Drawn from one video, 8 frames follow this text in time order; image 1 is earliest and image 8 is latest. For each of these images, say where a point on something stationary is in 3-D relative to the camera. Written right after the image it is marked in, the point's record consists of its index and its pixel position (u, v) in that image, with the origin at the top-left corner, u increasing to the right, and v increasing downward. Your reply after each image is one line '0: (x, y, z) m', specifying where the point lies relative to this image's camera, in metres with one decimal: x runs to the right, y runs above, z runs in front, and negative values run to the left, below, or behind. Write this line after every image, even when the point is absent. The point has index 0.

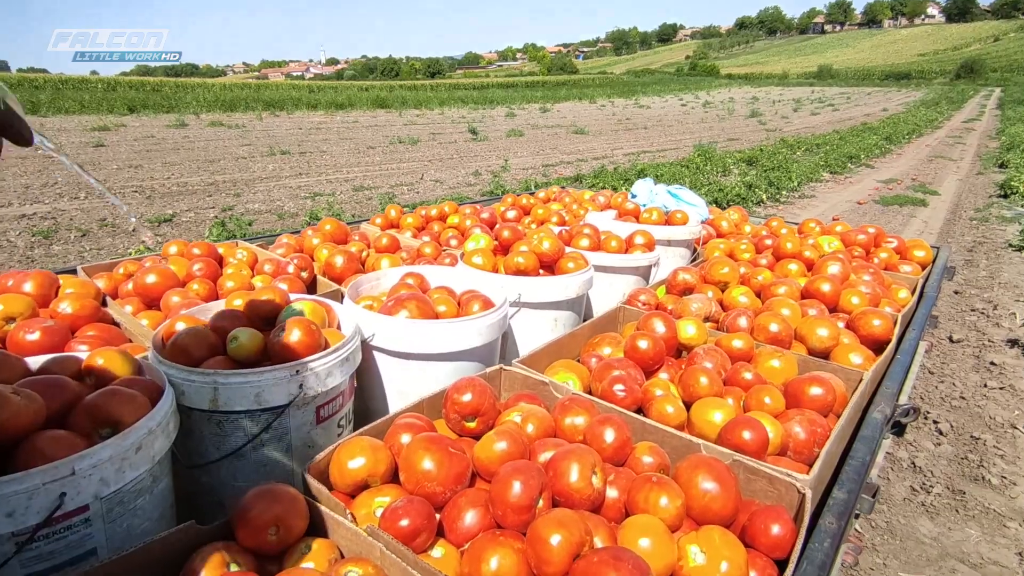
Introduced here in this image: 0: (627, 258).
0: (+1.0, +0.3, +5.3) m
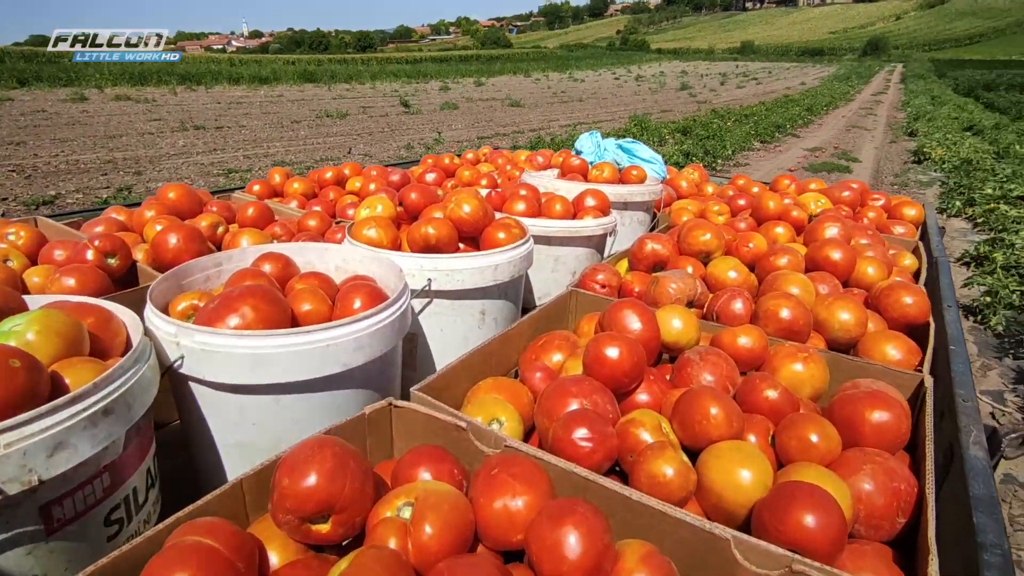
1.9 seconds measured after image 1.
0: (+0.4, +0.4, +4.0) m
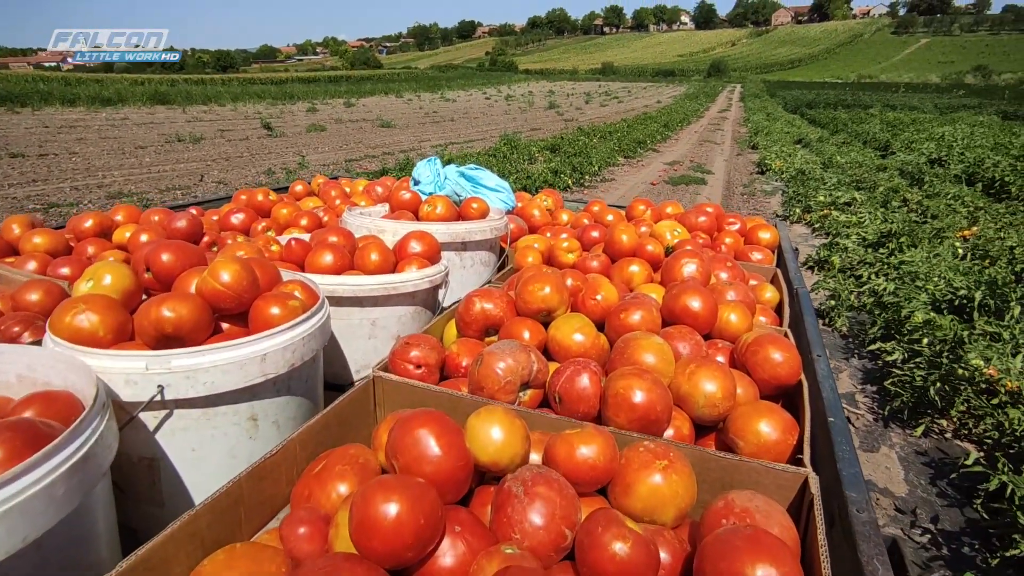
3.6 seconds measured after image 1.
0: (-0.6, 0.0, +3.2) m
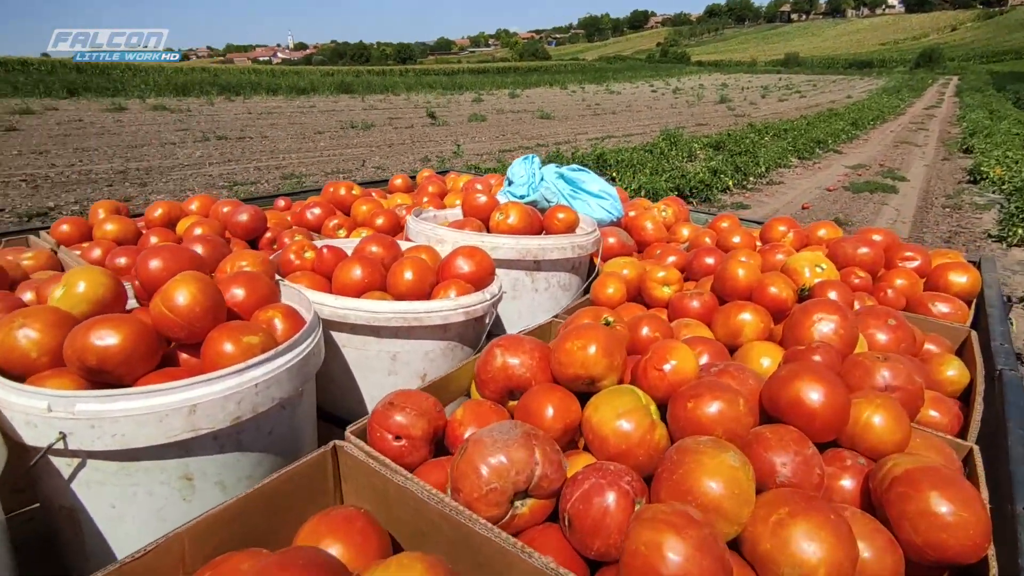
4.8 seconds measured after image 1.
0: (-0.4, -0.1, +2.6) m
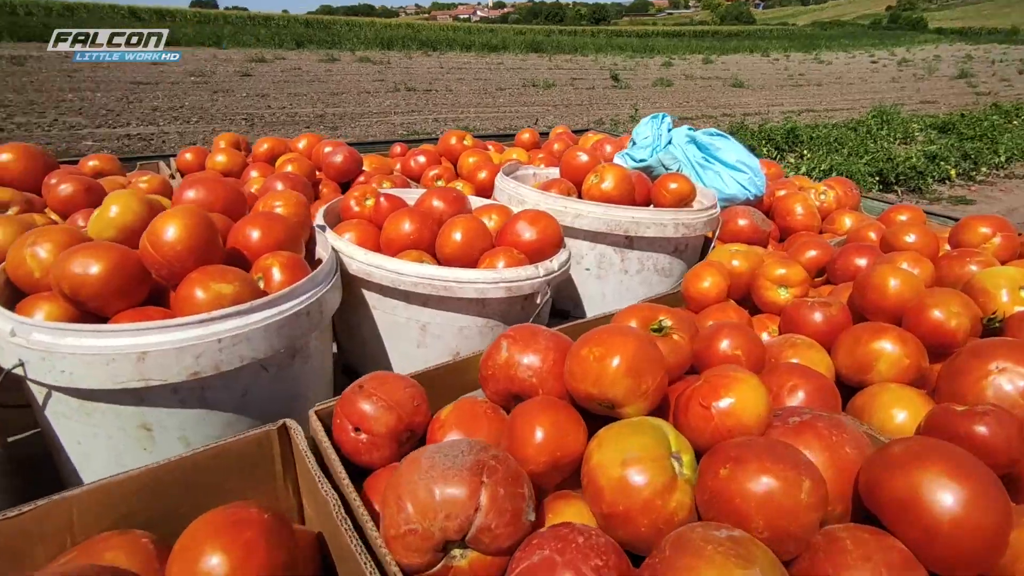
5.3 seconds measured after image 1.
0: (-0.2, 0.0, +2.2) m
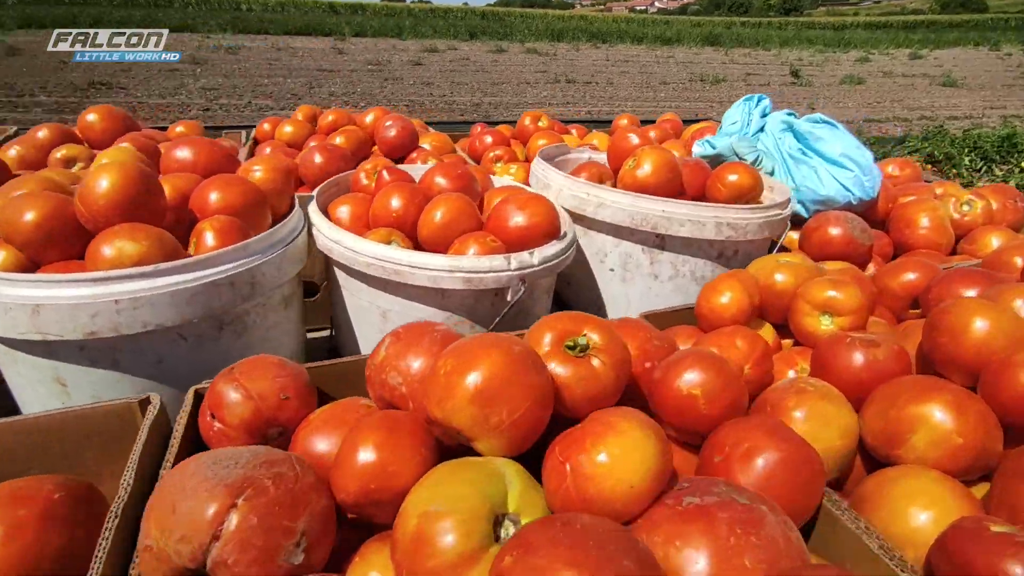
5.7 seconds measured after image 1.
0: (-0.4, +0.1, +2.0) m
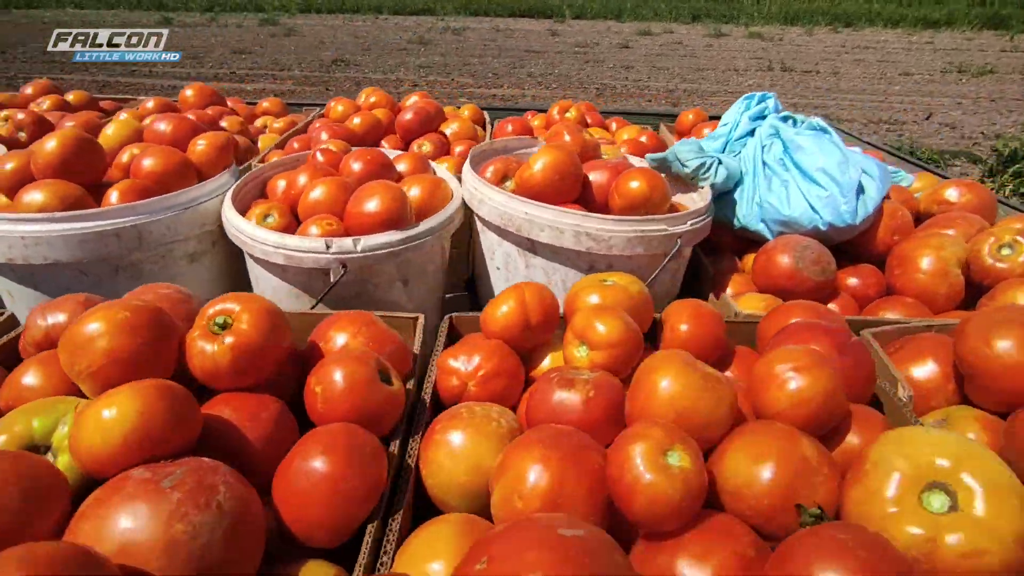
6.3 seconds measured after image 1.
0: (-1.0, +0.2, +2.2) m
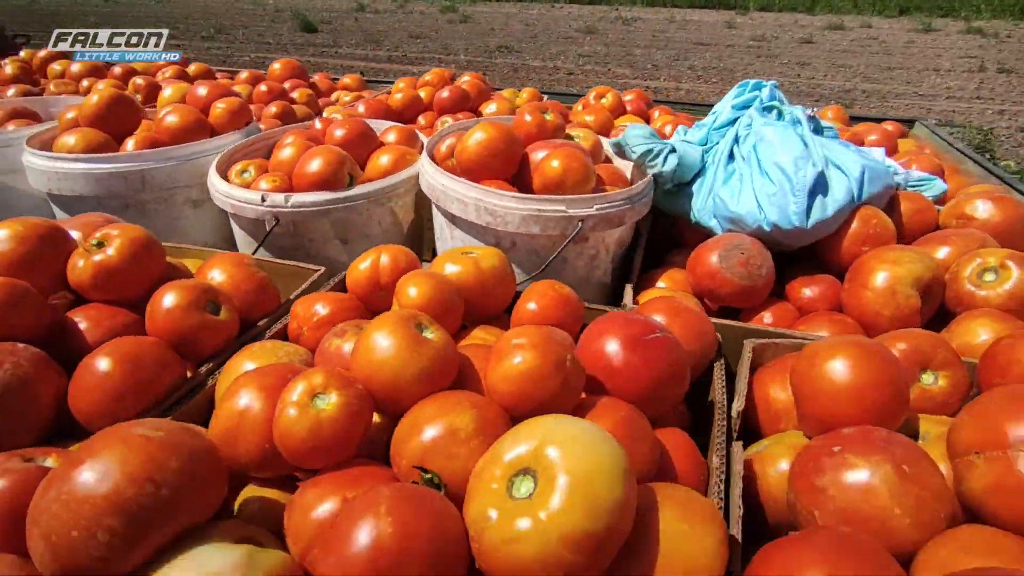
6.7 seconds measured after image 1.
0: (-1.3, +0.5, +2.6) m
